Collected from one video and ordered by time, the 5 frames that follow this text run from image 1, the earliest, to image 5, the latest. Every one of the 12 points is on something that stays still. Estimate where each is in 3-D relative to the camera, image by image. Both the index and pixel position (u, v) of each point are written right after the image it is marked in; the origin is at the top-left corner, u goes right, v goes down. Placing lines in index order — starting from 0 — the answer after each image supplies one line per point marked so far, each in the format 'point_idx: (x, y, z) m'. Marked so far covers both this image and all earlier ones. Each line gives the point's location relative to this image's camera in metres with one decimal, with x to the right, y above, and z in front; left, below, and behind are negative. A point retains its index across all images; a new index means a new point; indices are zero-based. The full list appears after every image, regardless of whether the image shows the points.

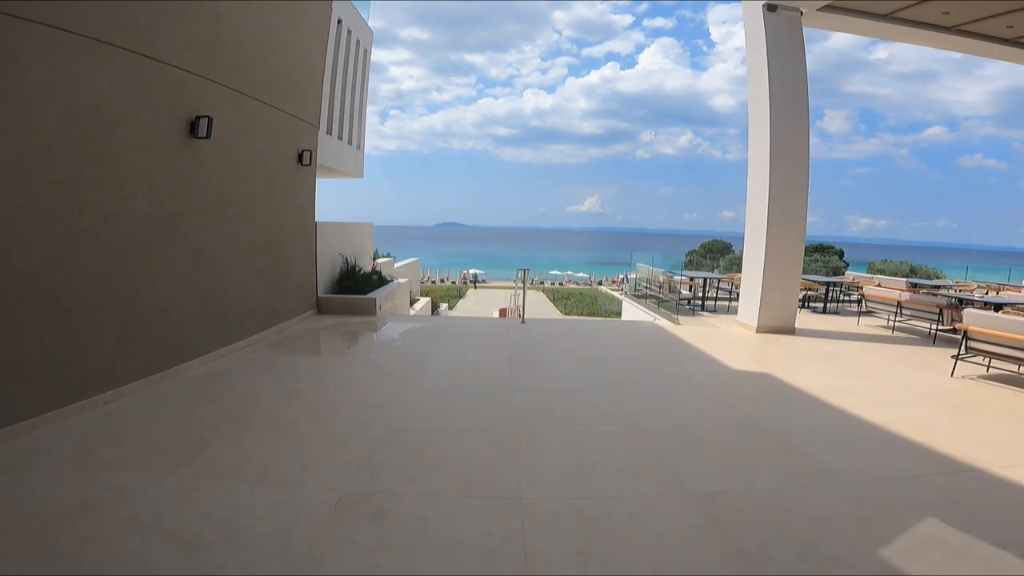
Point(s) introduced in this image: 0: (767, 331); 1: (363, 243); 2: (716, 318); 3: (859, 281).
0: (+4.2, -0.6, +8.7) m
1: (-3.5, +1.0, +12.2) m
2: (+3.6, -0.6, +9.5) m
3: (+7.5, -0.1, +11.4) m
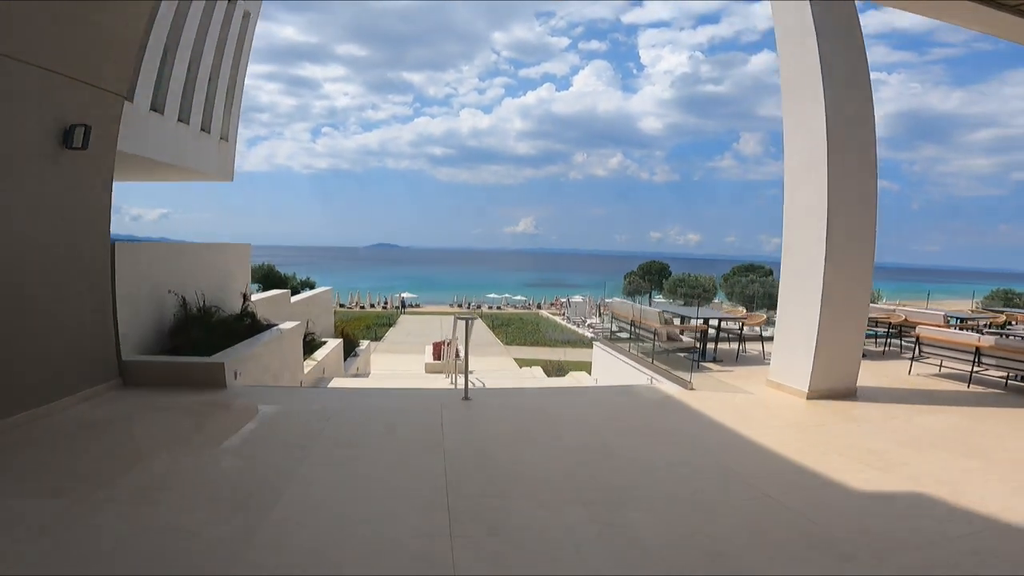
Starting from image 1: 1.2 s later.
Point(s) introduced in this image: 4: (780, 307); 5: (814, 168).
0: (+3.5, -1.2, +6.0) m
1: (-4.5, +0.2, +8.6) m
2: (+2.8, -1.1, +6.8) m
3: (+6.4, -0.6, +9.1) m
4: (+3.2, -0.2, +6.4) m
5: (+3.3, +1.3, +5.8) m
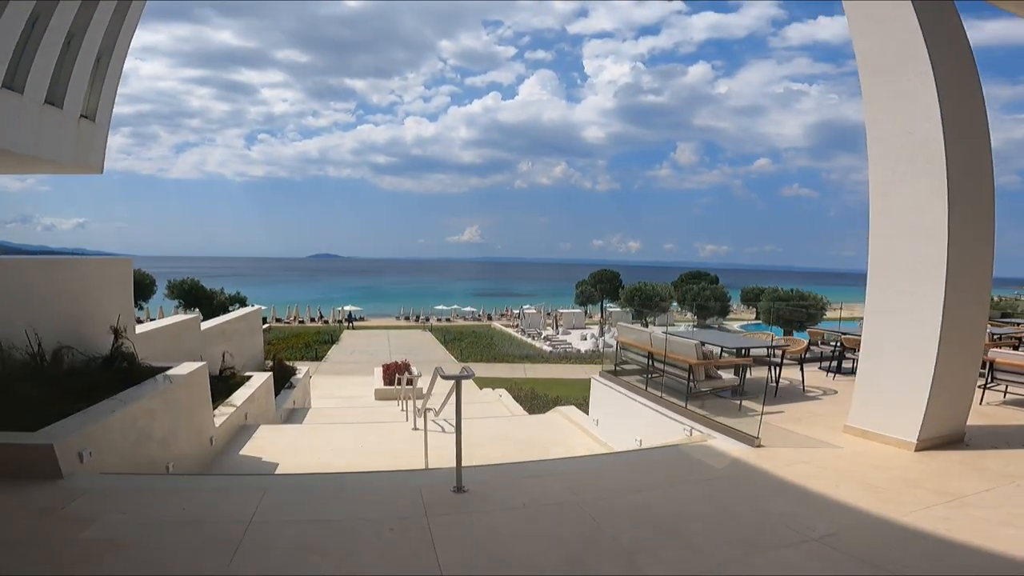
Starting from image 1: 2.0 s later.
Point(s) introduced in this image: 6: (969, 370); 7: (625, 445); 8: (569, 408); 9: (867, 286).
0: (+3.5, -1.3, +4.5) m
1: (-4.7, -0.1, +6.3) m
2: (+2.8, -1.3, +5.2) m
3: (+6.1, -0.8, +7.9) m
4: (+3.1, -0.4, +4.8) m
5: (+3.3, +1.1, +4.3) m
6: (+3.8, -0.7, +4.5) m
7: (+1.3, -1.9, +6.3) m
8: (+1.0, -2.0, +8.8) m
9: (+3.1, 0.0, +4.7) m
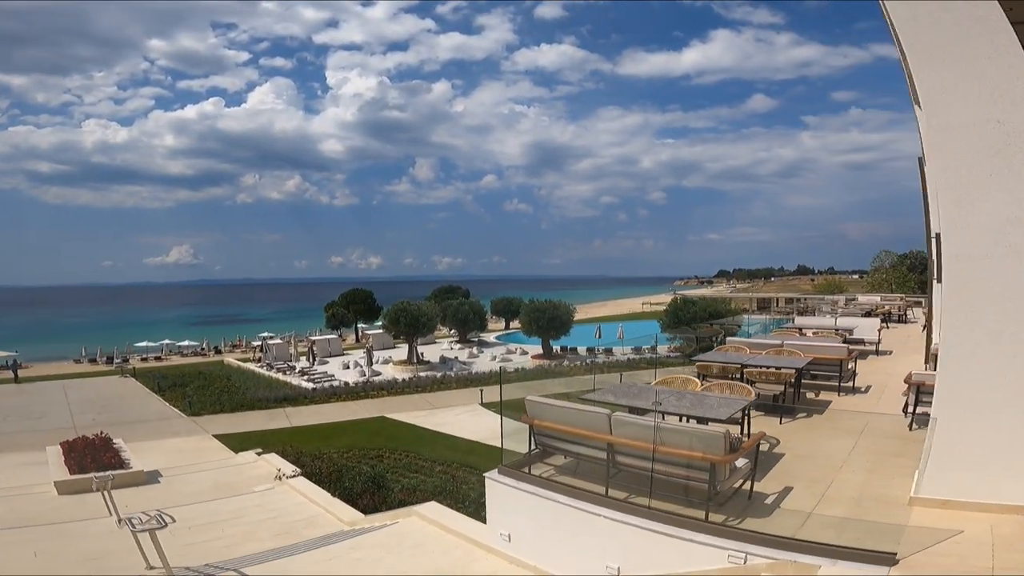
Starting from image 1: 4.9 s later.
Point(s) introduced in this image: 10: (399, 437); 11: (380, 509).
0: (+3.3, -1.4, +3.5) m
1: (-5.0, -0.7, +1.4) m
2: (+2.3, -1.5, +3.8) m
3: (+4.0, -1.0, +7.7) m
4: (+2.7, -0.6, +3.6) m
5: (+3.0, +1.0, +3.2) m
6: (+3.5, -0.8, +3.7) m
7: (+0.5, -2.2, +4.1) m
8: (-0.9, -2.5, +6.2) m
9: (+2.7, -0.2, +3.6) m
10: (-3.7, -4.9, +17.7) m
11: (-1.9, -3.4, +8.1) m
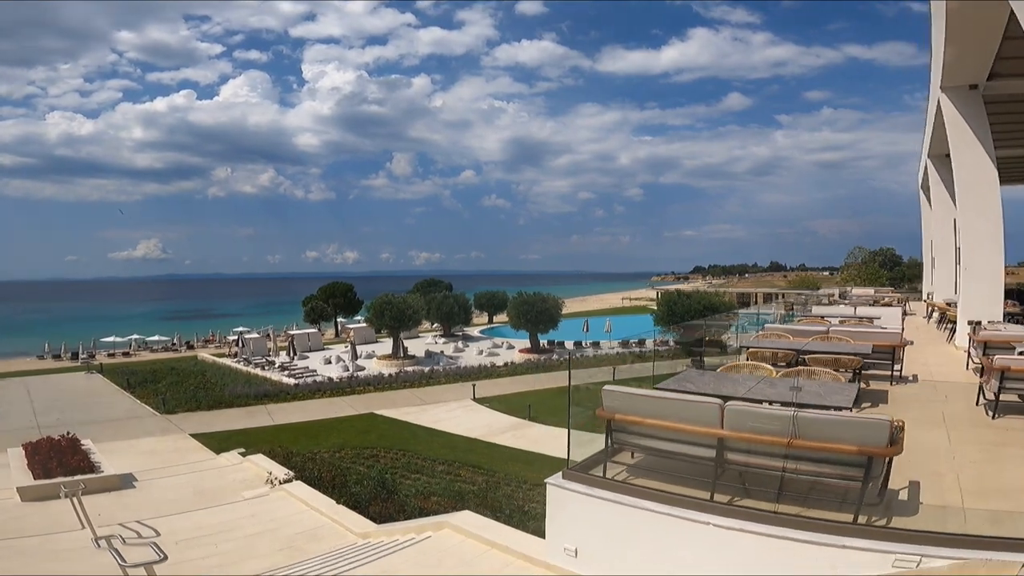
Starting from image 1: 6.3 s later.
0: (+3.8, -1.3, +2.9) m
1: (-4.3, -0.6, +0.5) m
2: (+2.8, -1.3, +3.1) m
3: (+4.4, -0.8, +7.2) m
4: (+3.3, -0.4, +3.0) m
5: (+3.5, +1.1, +2.6) m
6: (+4.1, -0.7, +3.1) m
7: (+1.1, -2.0, +3.4) m
8: (-0.4, -2.3, +5.4) m
9: (+3.3, 0.0, +2.9) m
10: (-3.7, -4.6, +16.8) m
11: (-1.6, -3.1, +7.4) m
